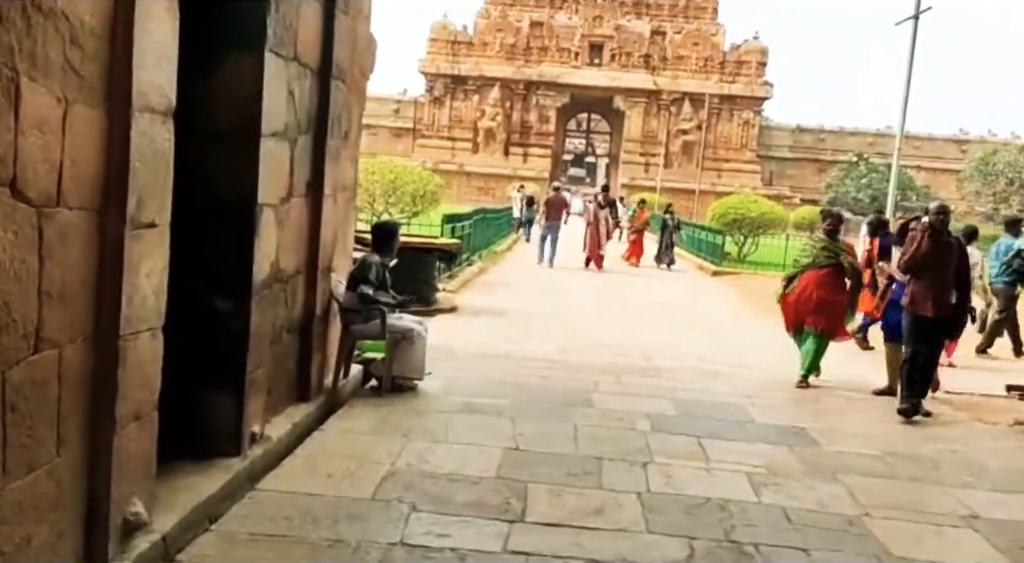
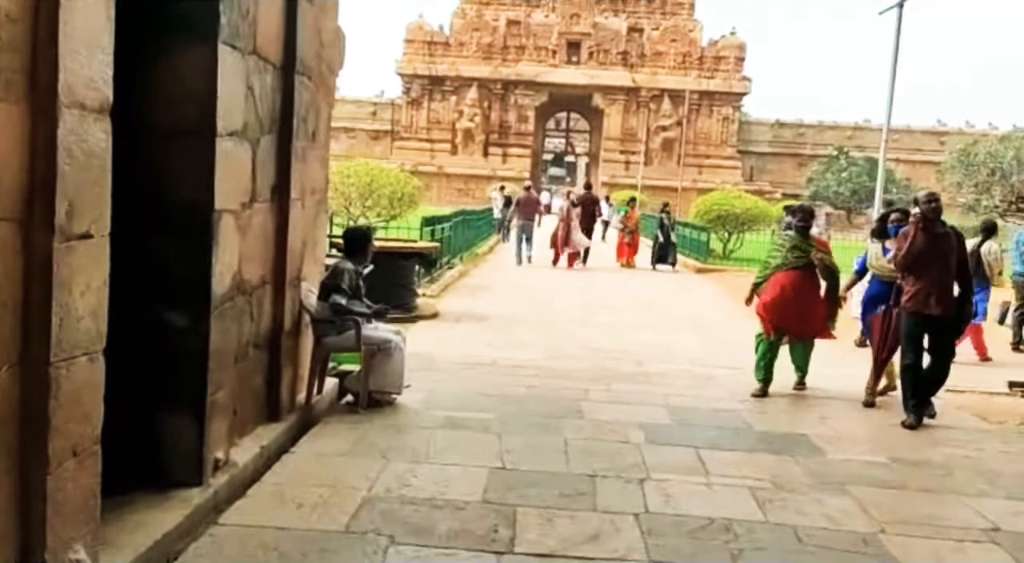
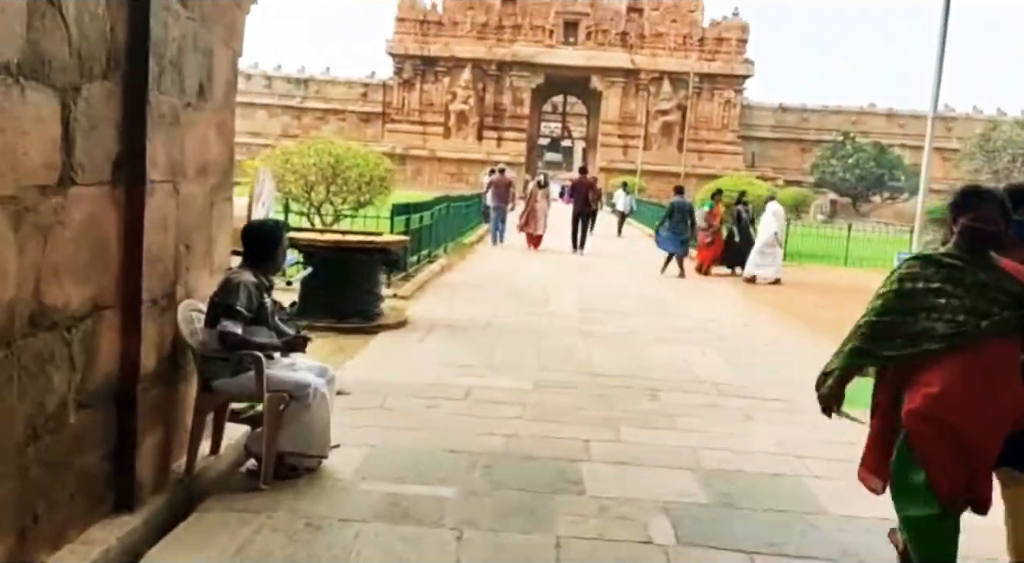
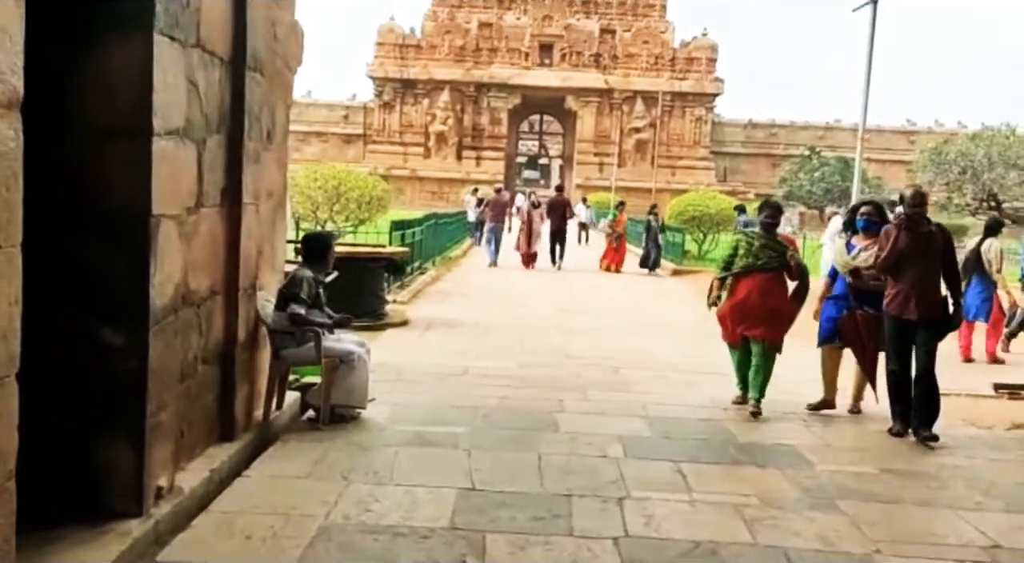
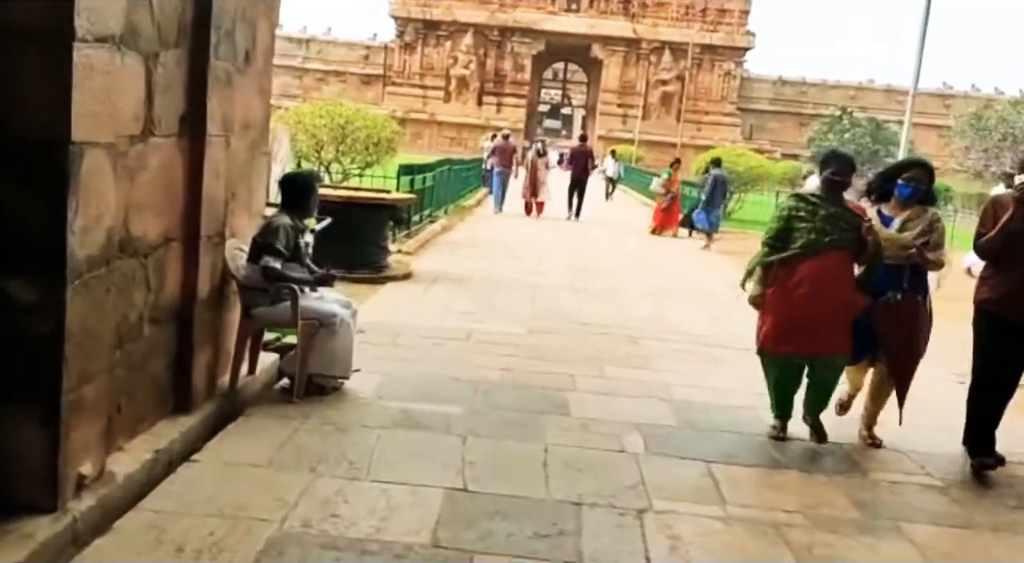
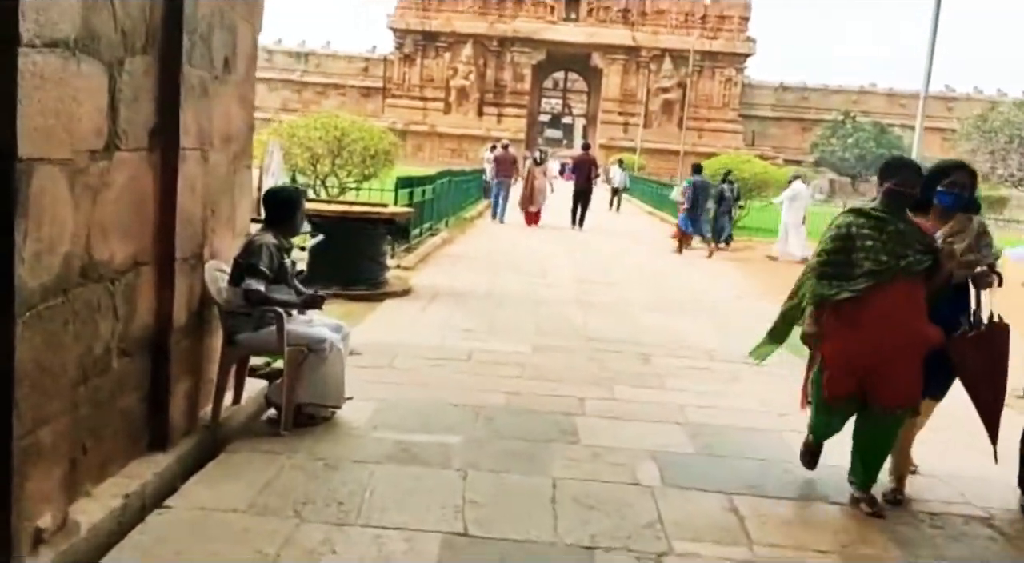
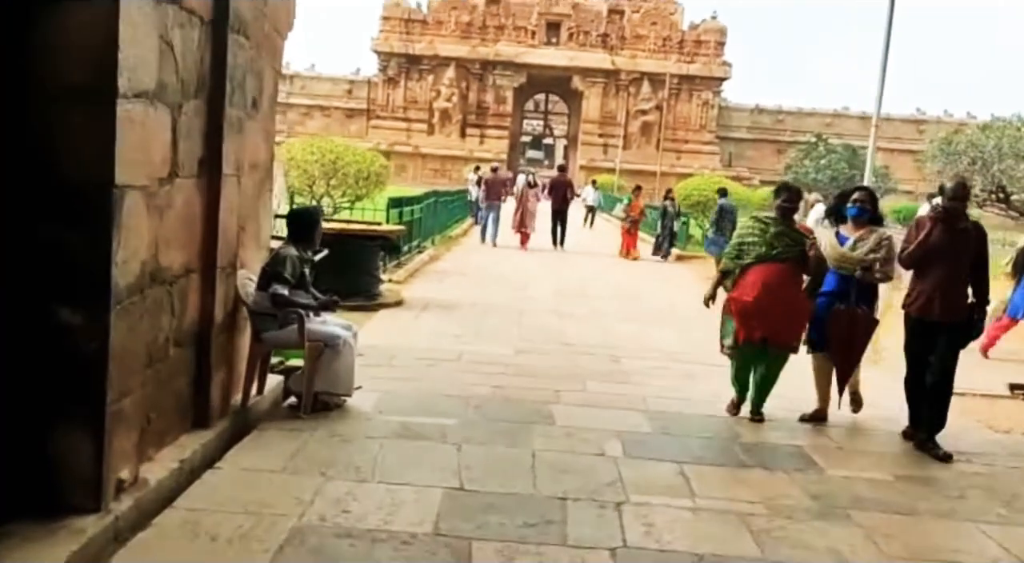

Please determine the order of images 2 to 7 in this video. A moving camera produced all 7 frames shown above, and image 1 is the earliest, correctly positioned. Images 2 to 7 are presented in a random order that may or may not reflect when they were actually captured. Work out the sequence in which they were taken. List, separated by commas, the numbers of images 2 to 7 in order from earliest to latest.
2, 4, 7, 5, 6, 3
